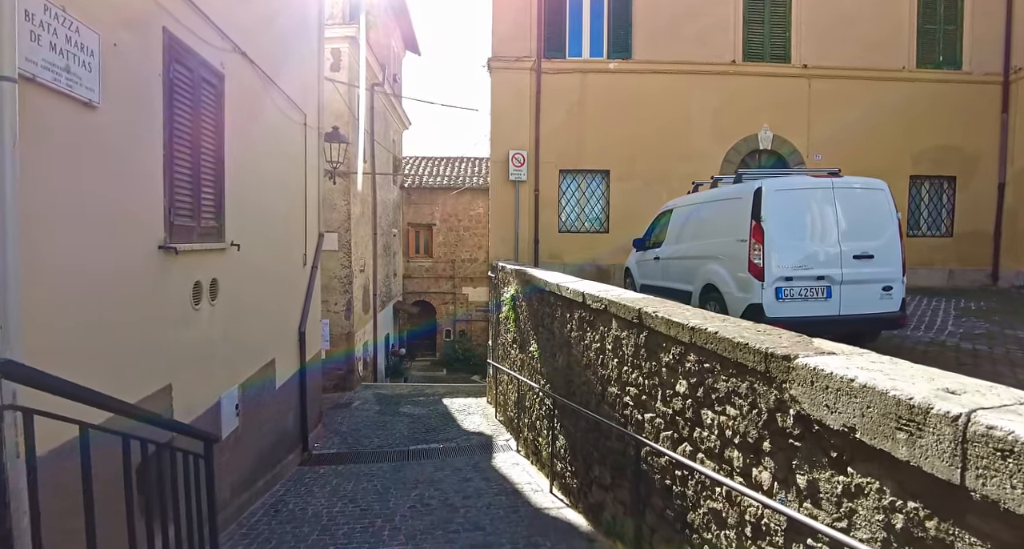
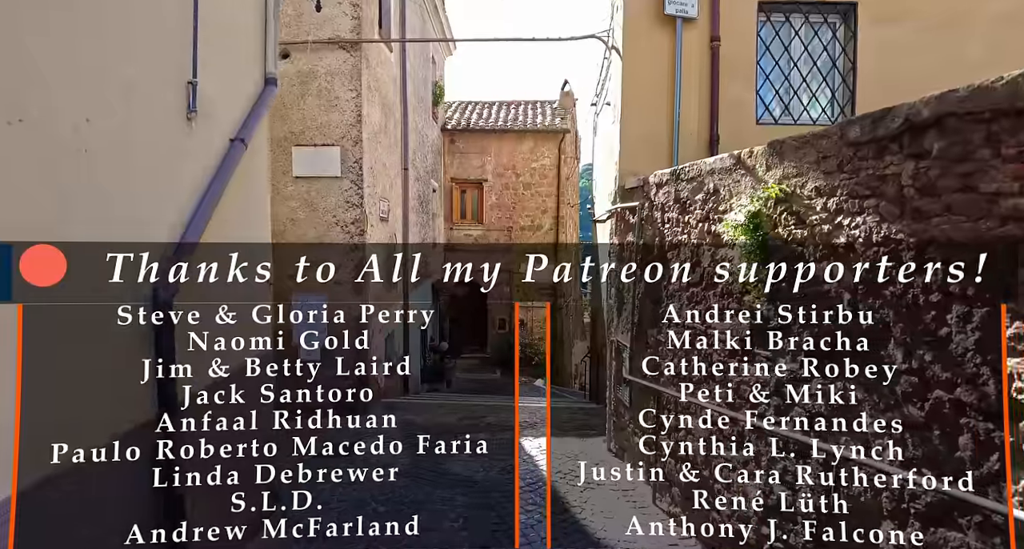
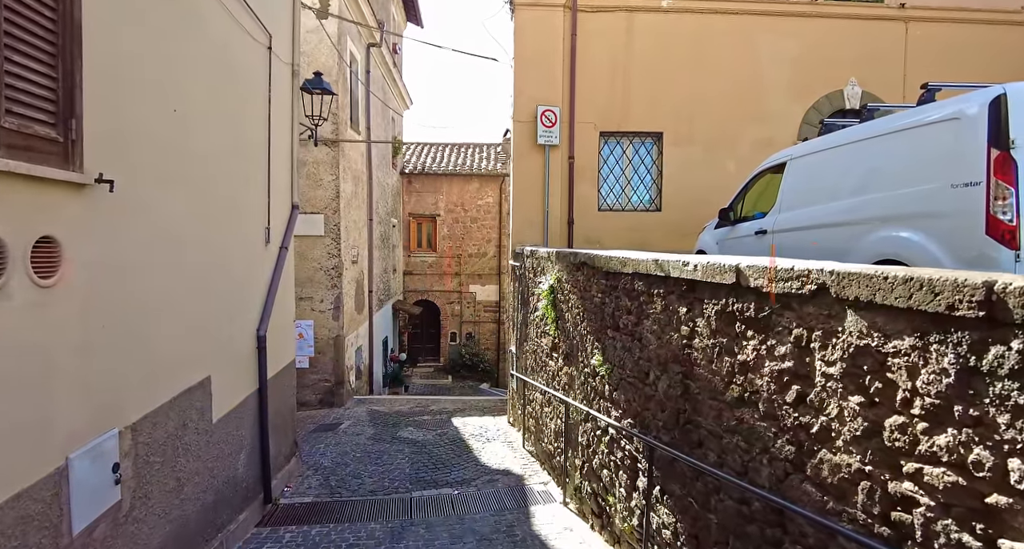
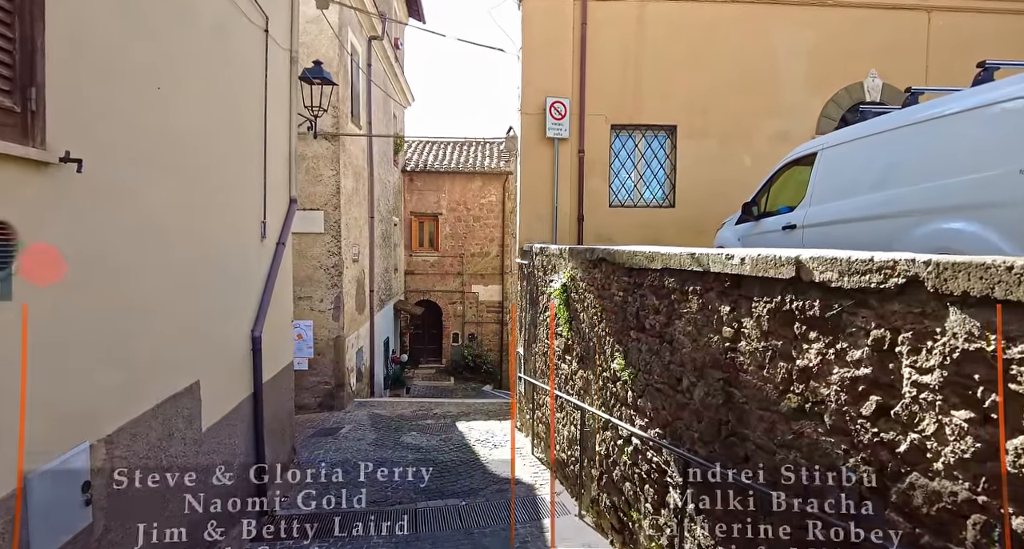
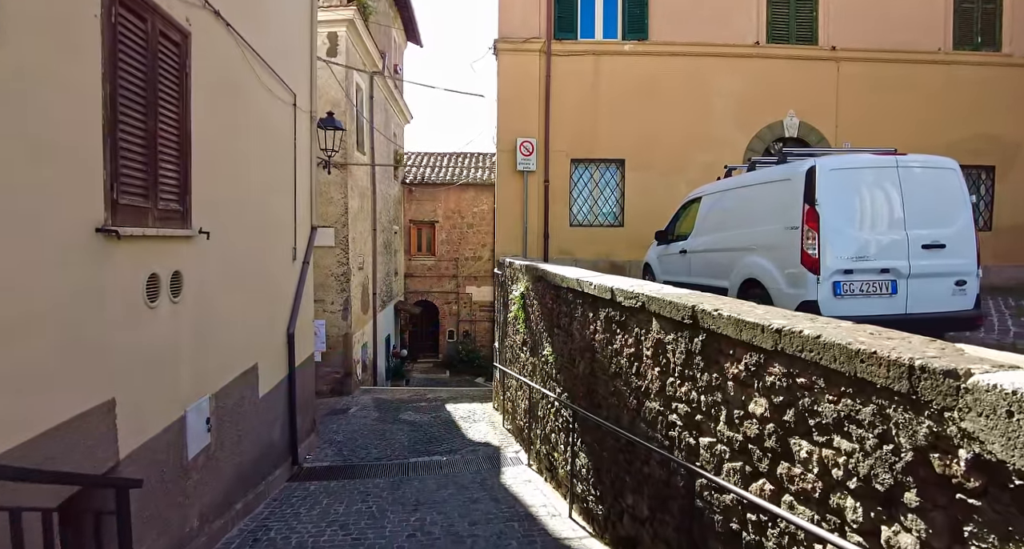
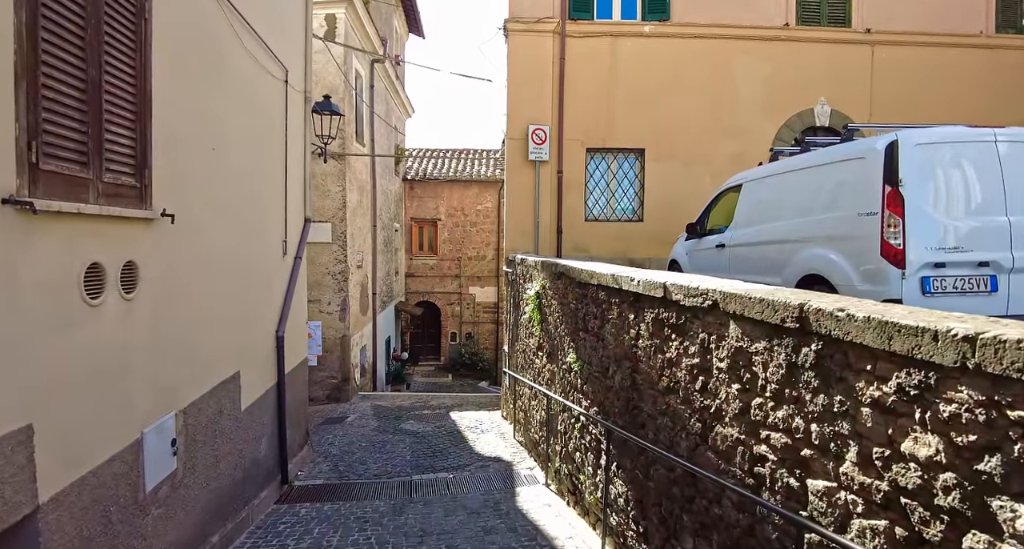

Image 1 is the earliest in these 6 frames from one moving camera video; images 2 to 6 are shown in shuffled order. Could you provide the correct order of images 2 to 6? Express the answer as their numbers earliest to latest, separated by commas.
5, 6, 3, 4, 2
